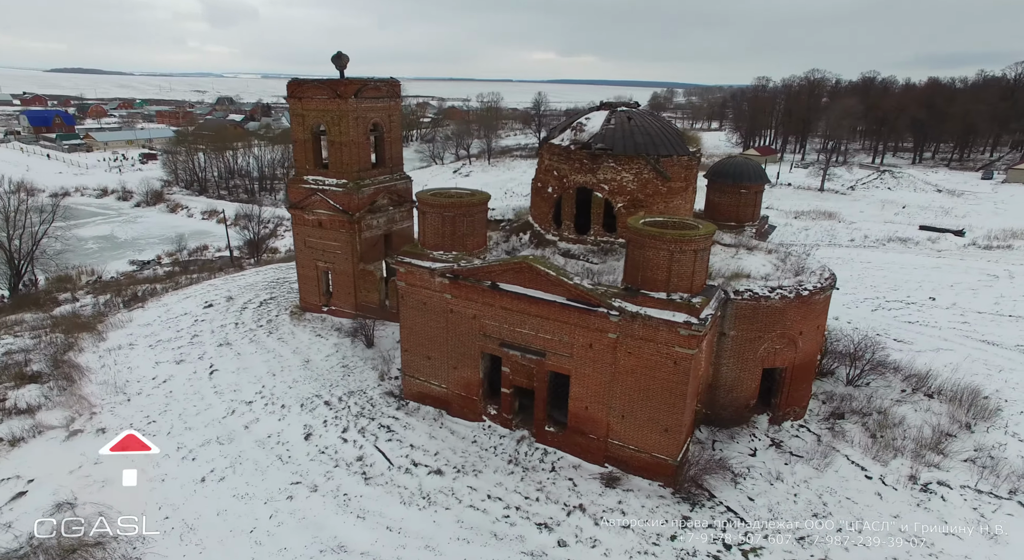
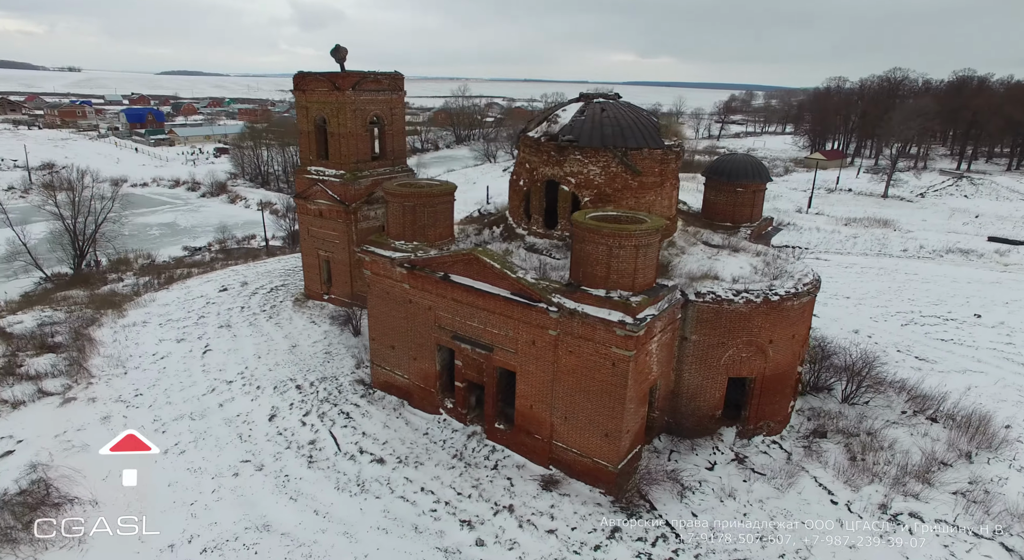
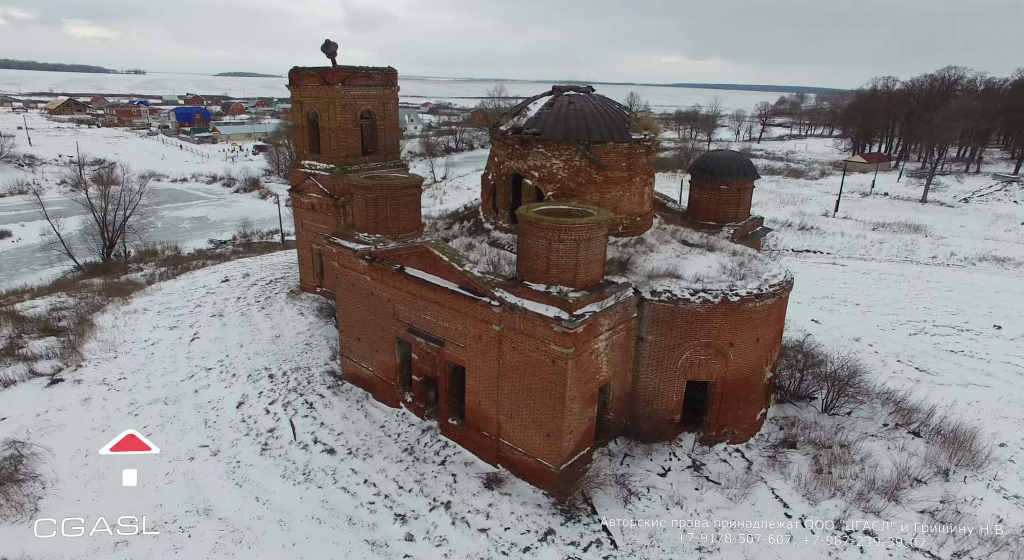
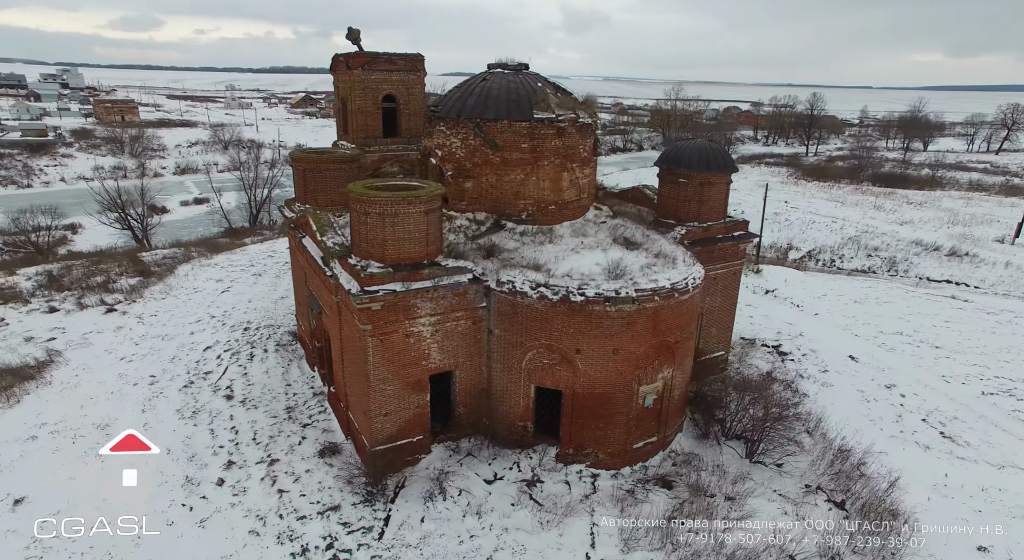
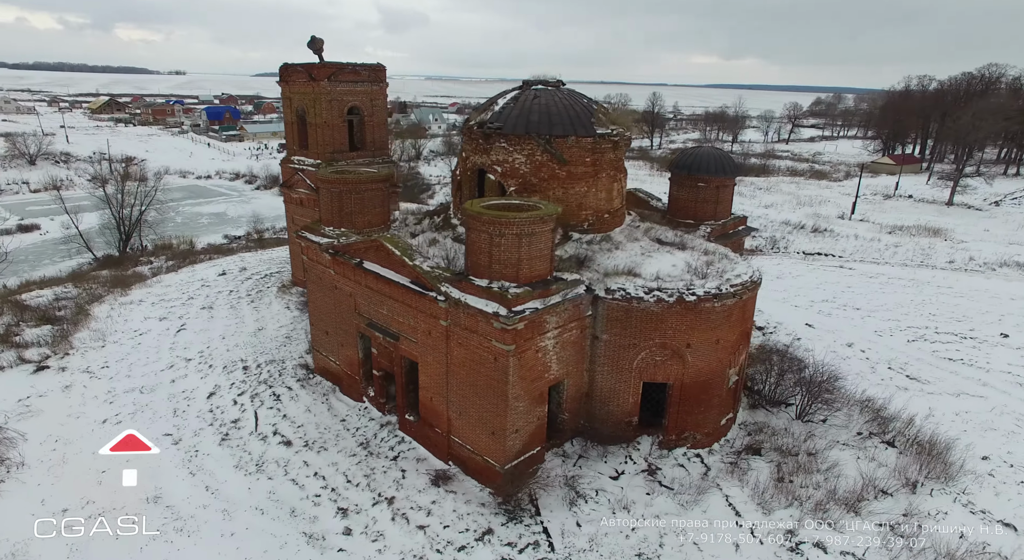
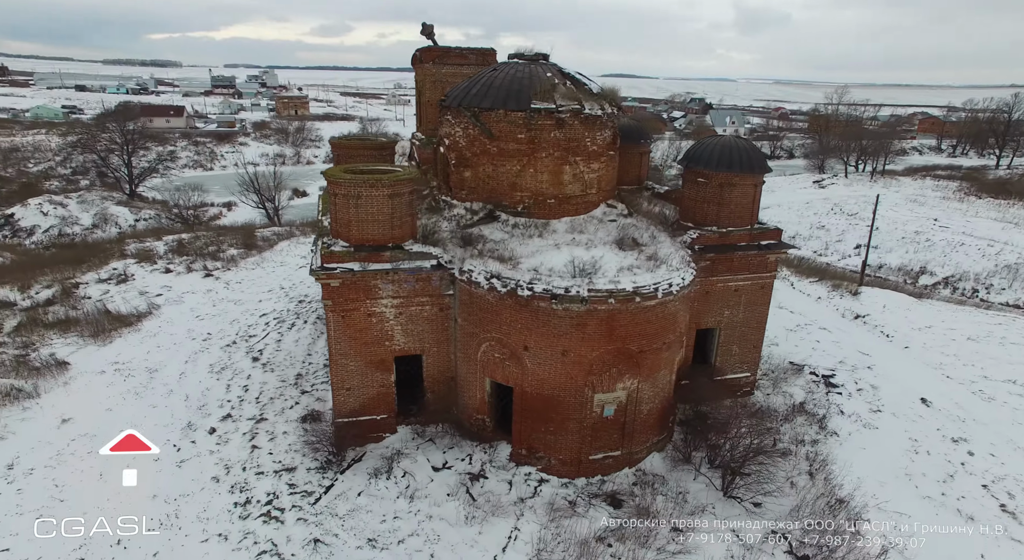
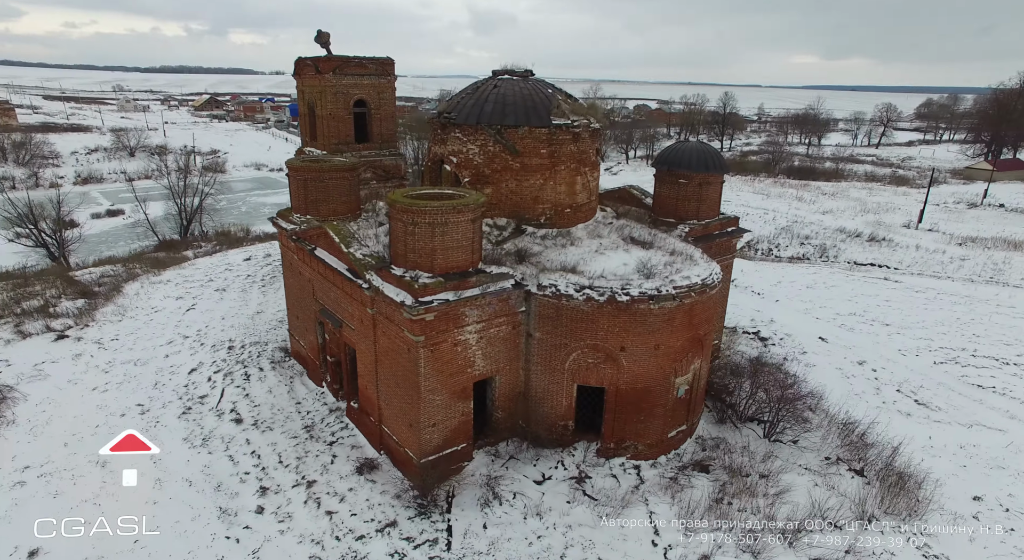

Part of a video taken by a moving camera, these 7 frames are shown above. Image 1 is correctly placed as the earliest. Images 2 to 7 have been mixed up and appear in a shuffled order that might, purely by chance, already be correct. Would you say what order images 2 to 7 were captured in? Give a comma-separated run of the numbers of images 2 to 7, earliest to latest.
2, 3, 5, 7, 4, 6
